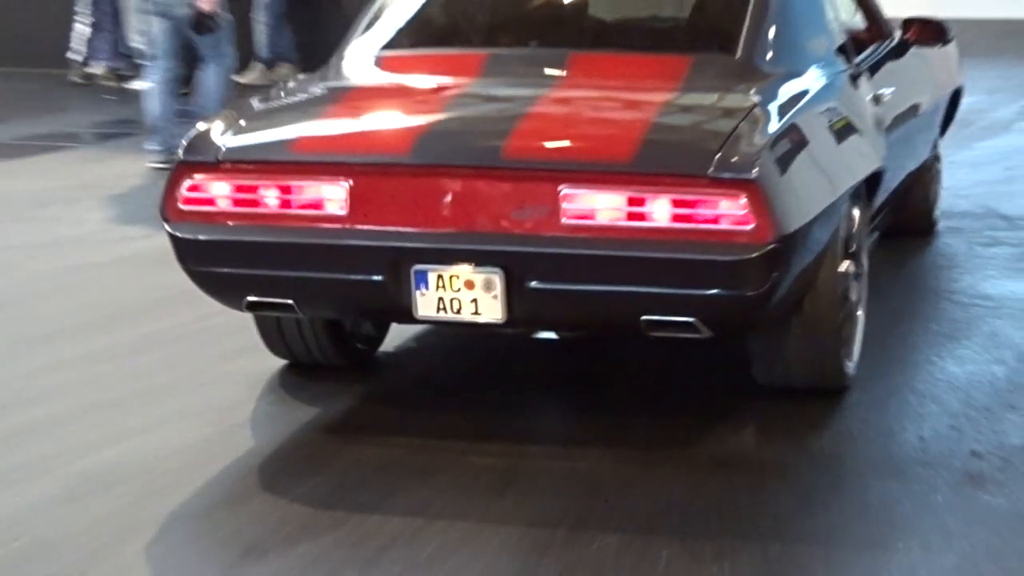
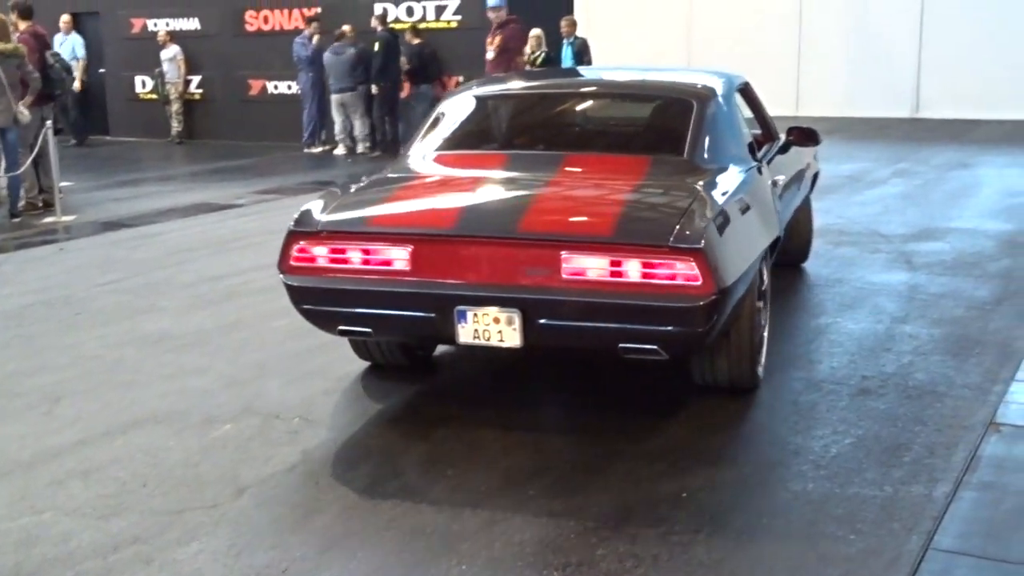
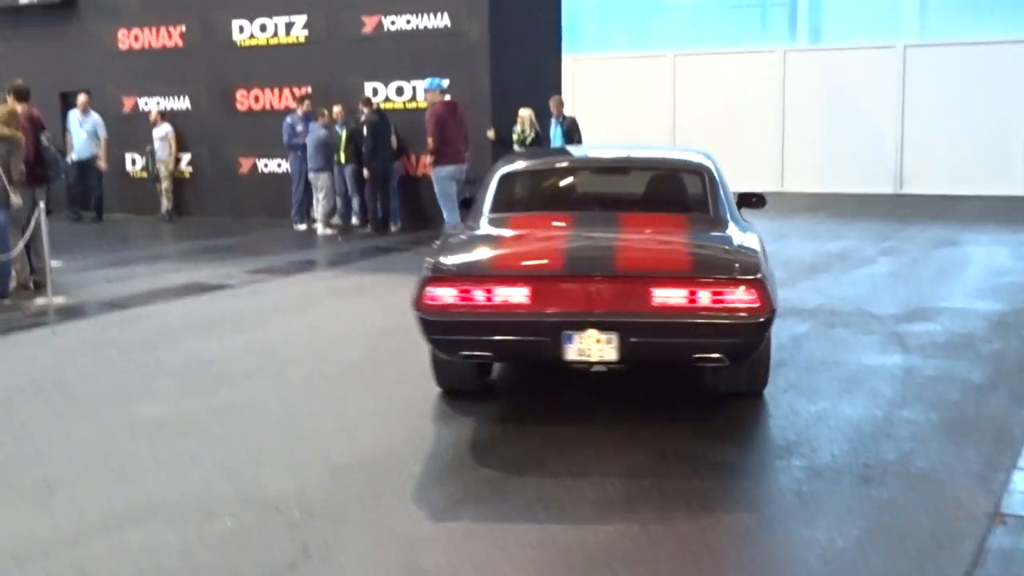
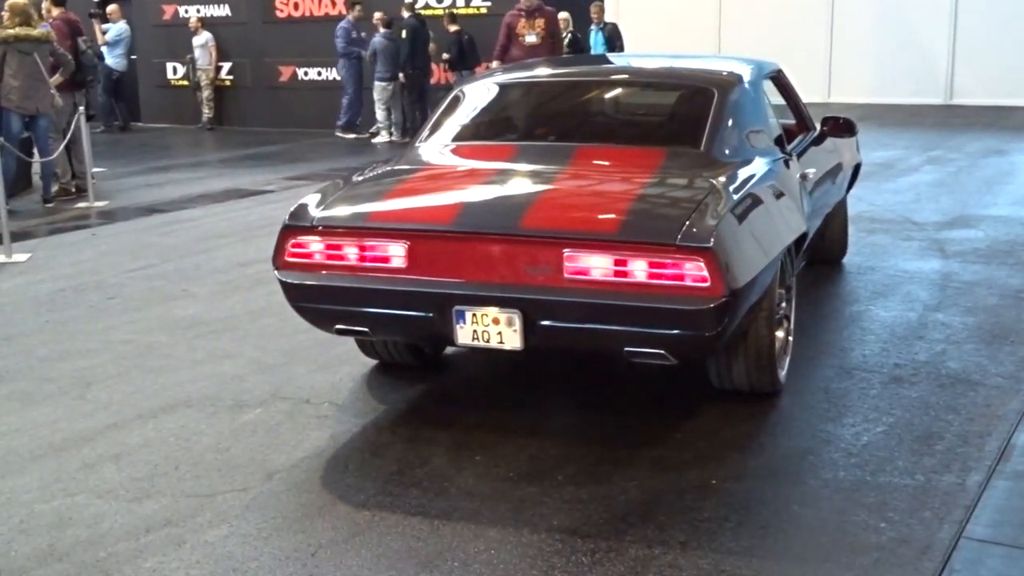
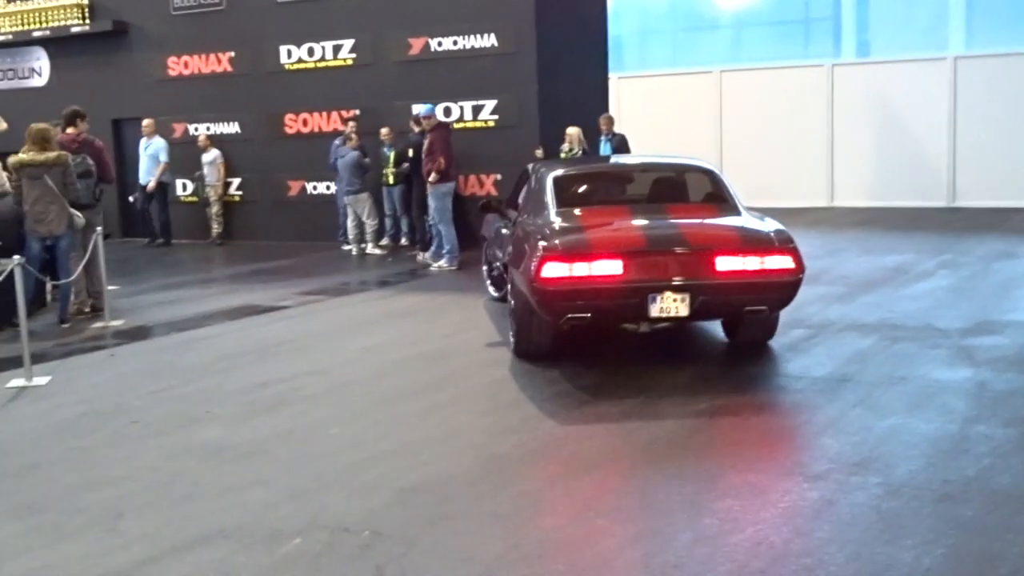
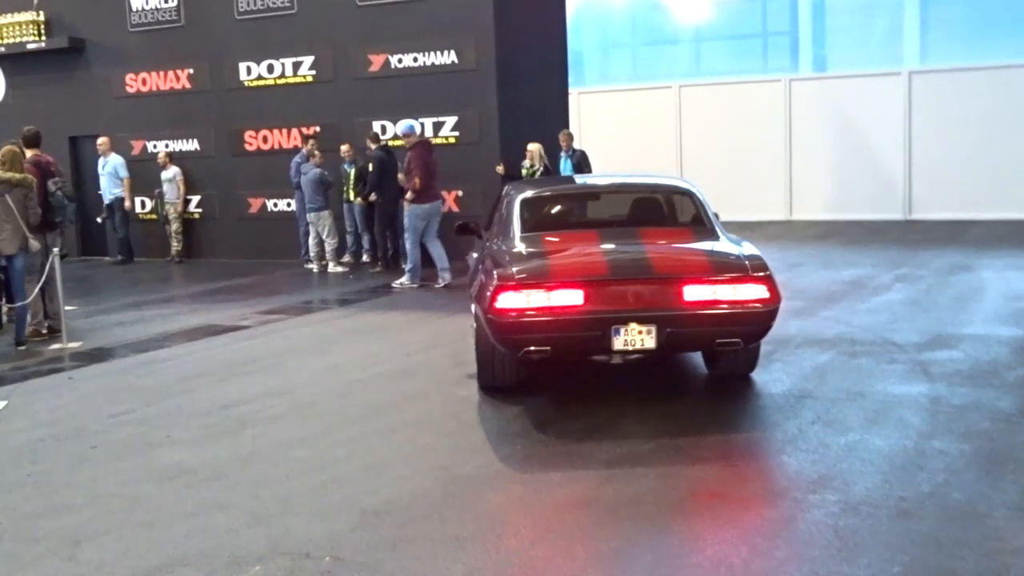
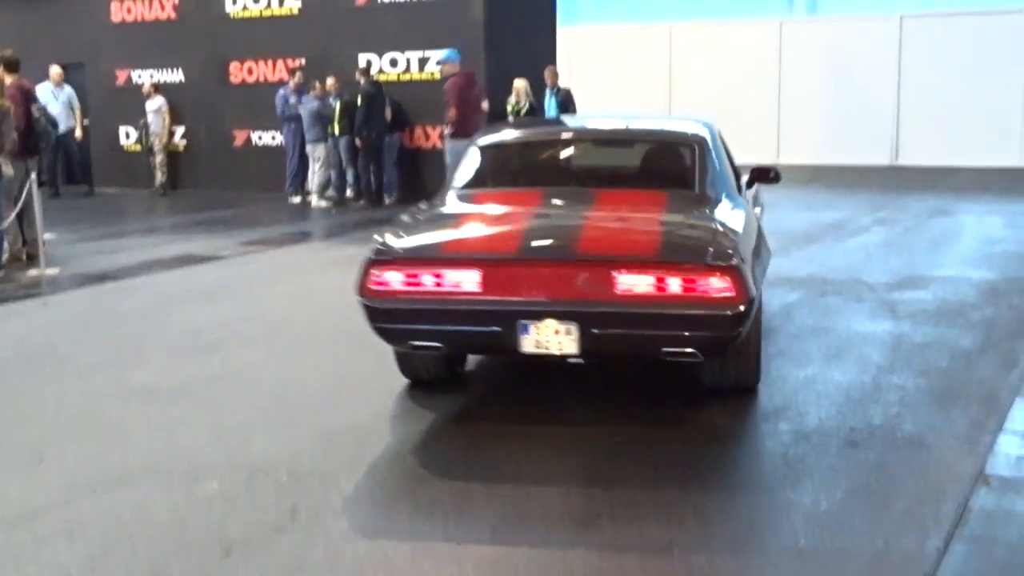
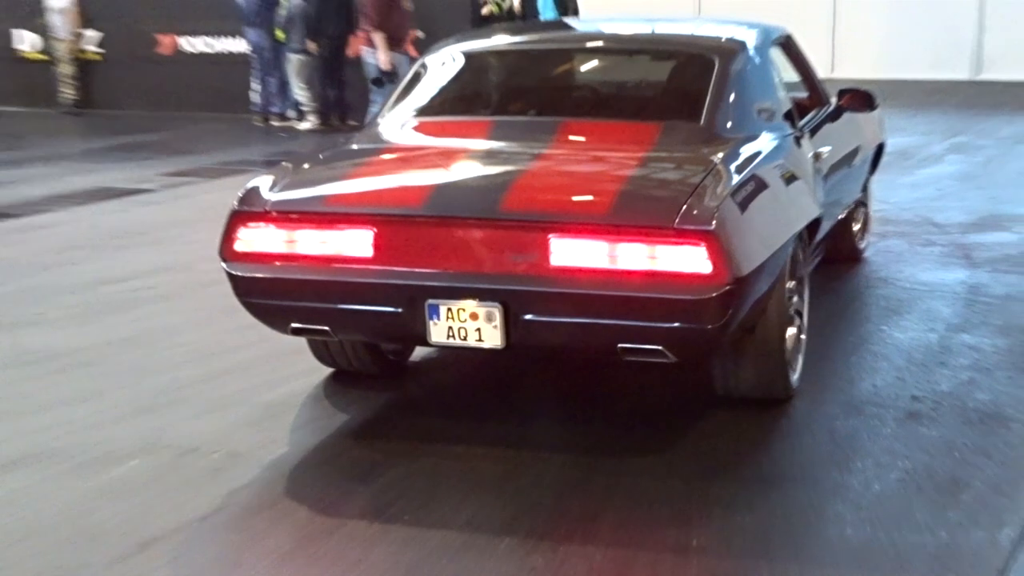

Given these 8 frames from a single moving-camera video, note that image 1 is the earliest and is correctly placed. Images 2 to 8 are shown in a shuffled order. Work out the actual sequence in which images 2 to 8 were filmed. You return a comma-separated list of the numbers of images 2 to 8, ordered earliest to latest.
8, 4, 2, 7, 3, 6, 5
